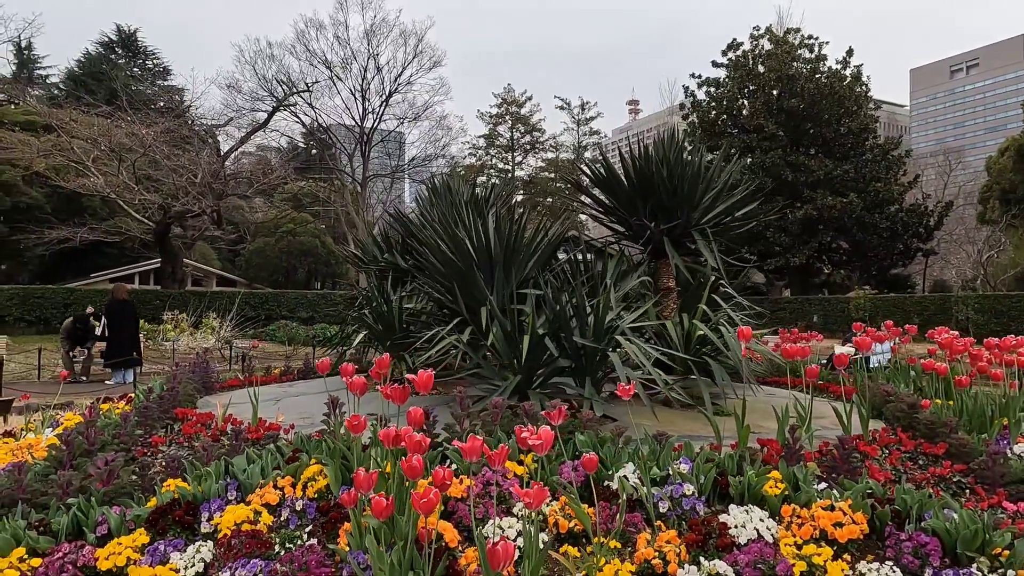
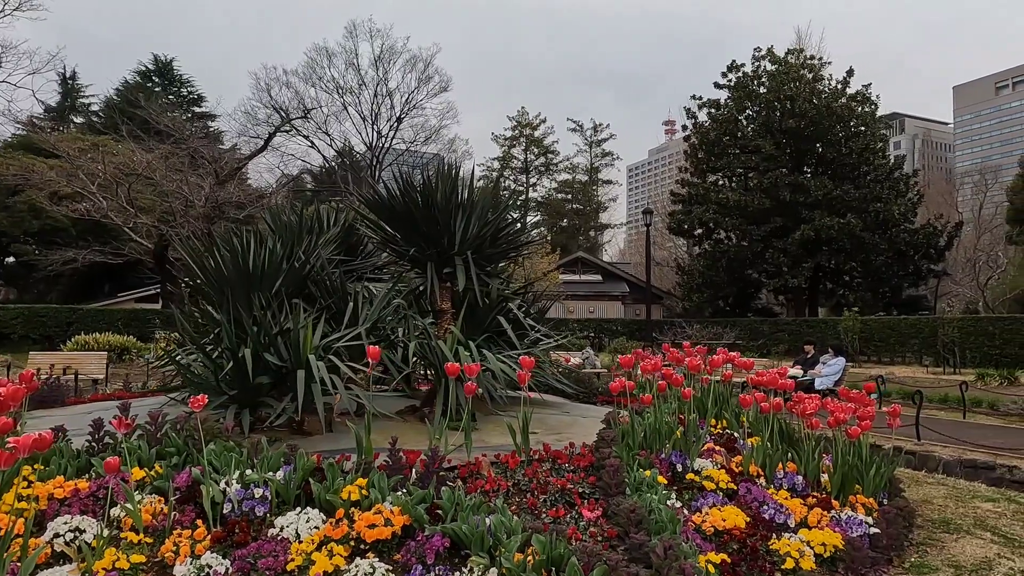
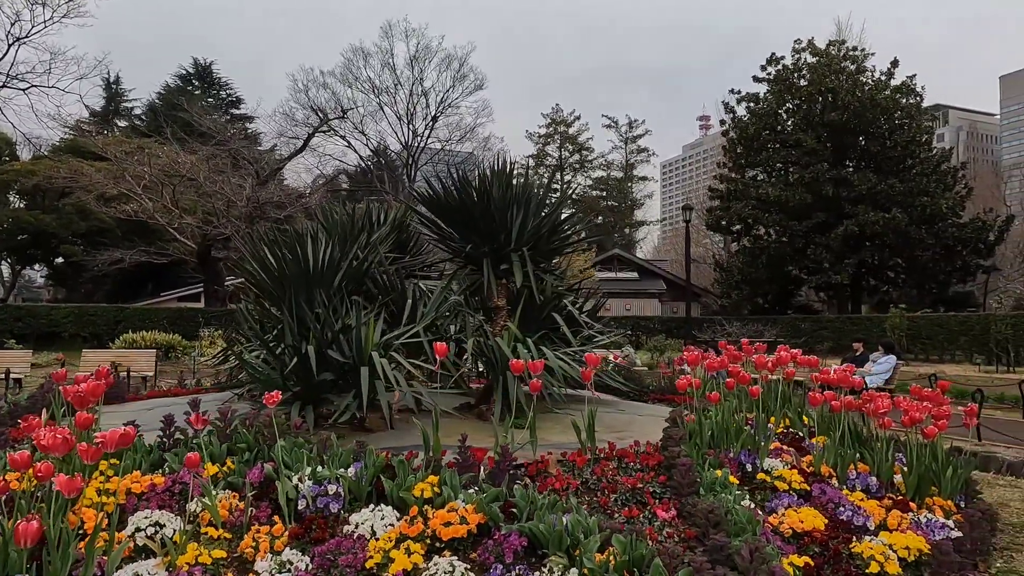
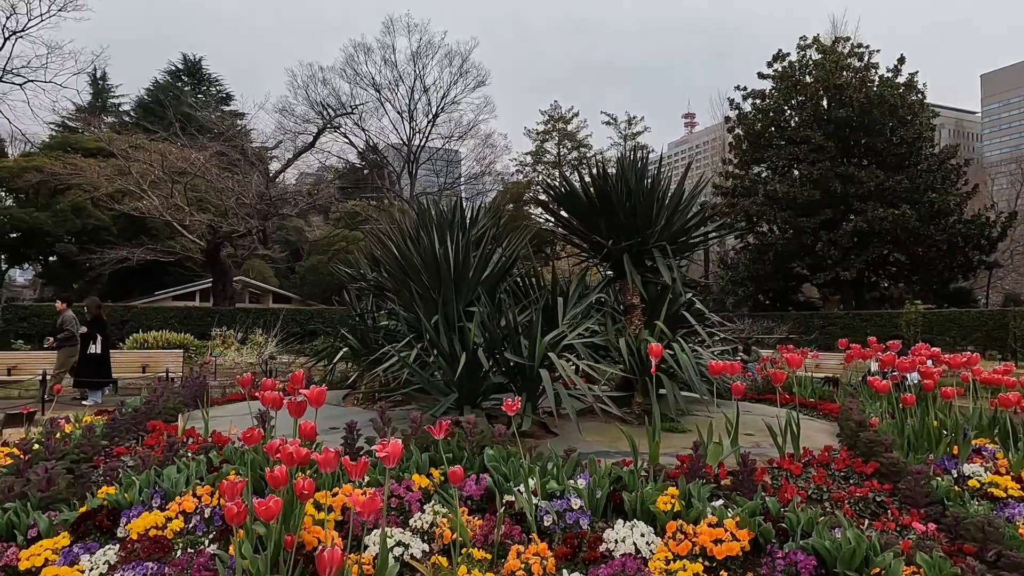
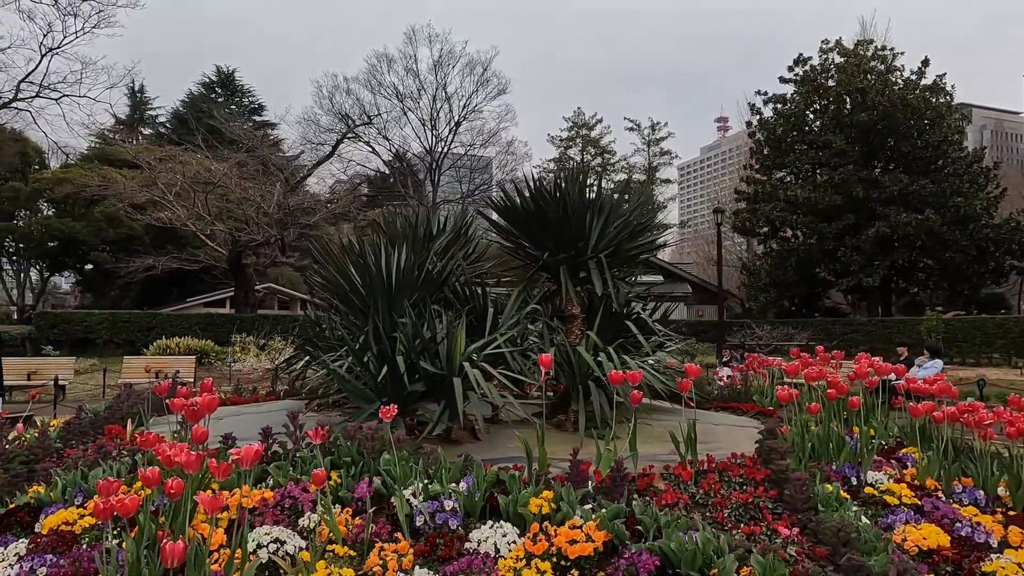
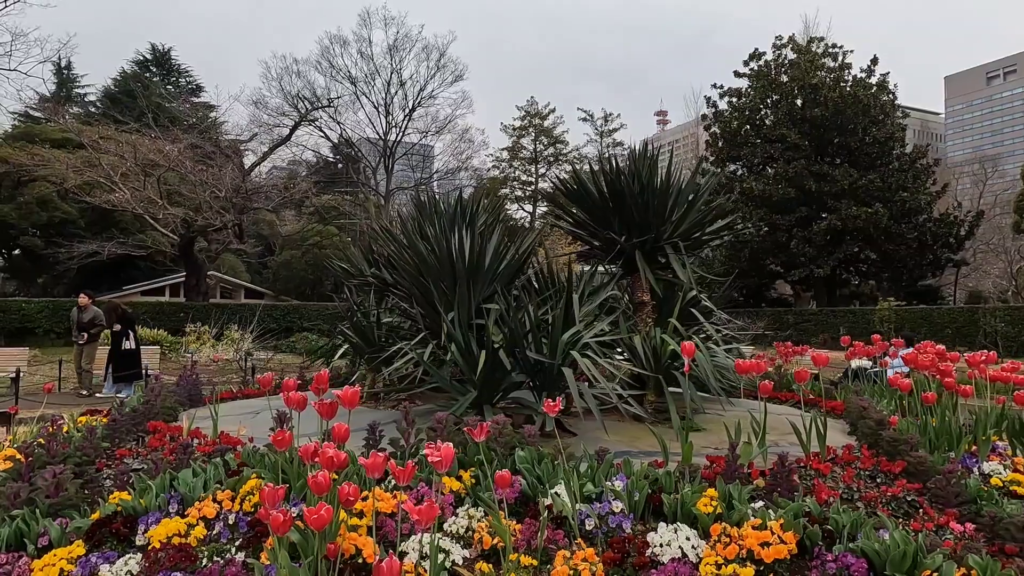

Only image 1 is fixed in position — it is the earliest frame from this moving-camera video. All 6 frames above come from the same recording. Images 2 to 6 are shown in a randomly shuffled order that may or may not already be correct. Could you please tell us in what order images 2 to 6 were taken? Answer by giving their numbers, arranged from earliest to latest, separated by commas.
6, 4, 5, 3, 2
